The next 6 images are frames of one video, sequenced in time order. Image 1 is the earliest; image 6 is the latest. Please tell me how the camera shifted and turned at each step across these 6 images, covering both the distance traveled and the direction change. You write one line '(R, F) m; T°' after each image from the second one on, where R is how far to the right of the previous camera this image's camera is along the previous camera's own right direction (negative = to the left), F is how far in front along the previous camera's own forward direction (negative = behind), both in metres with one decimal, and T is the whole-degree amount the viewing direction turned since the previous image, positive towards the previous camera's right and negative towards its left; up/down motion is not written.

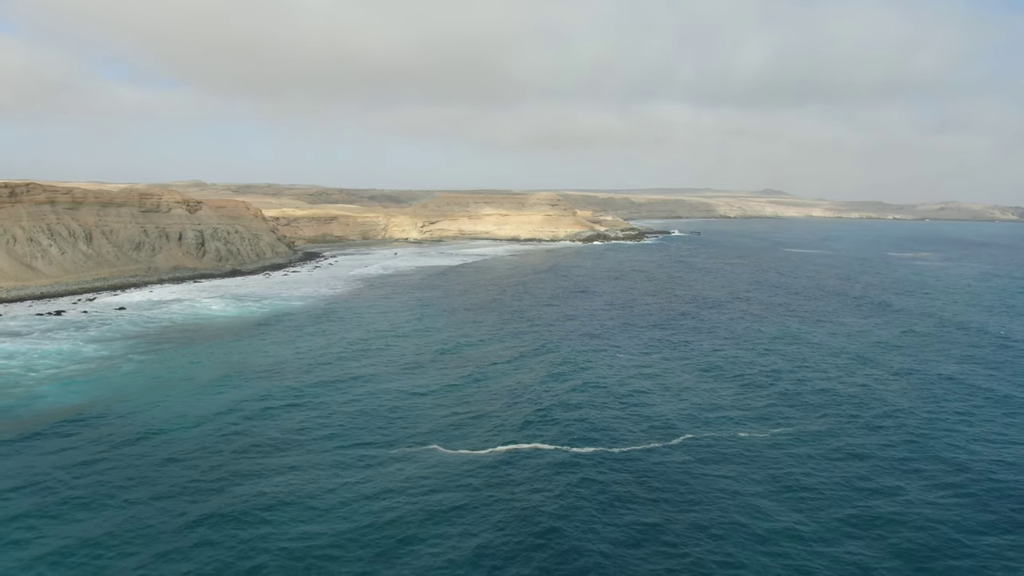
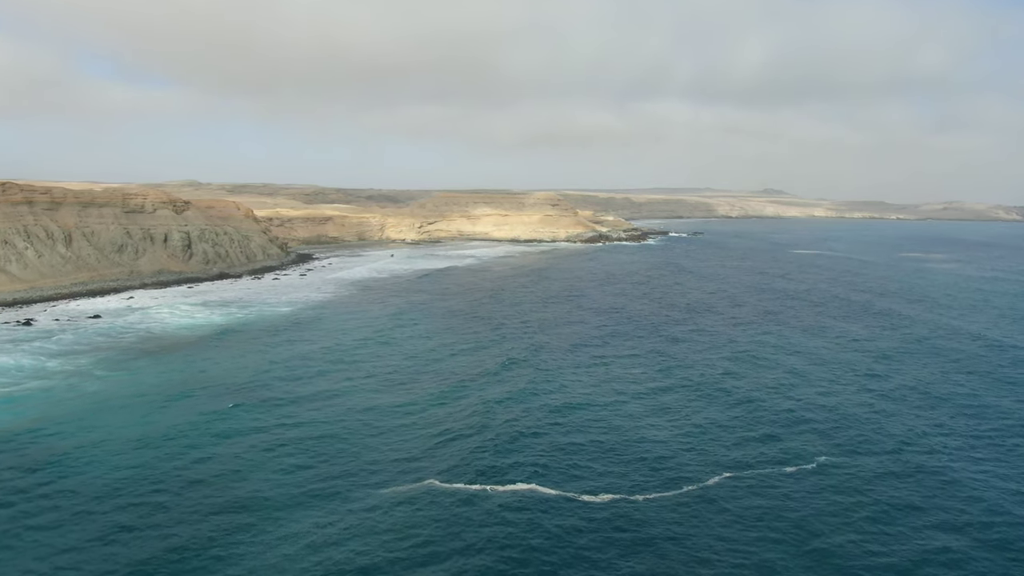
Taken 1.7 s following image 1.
(+0.1, +1.8) m; 0°
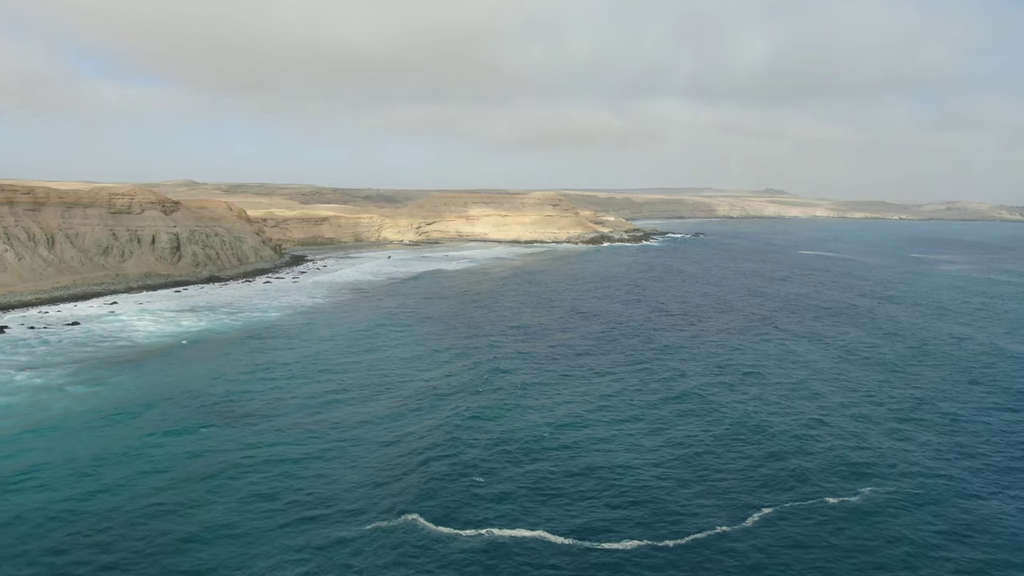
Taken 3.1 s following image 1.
(-0.2, +1.7) m; 0°
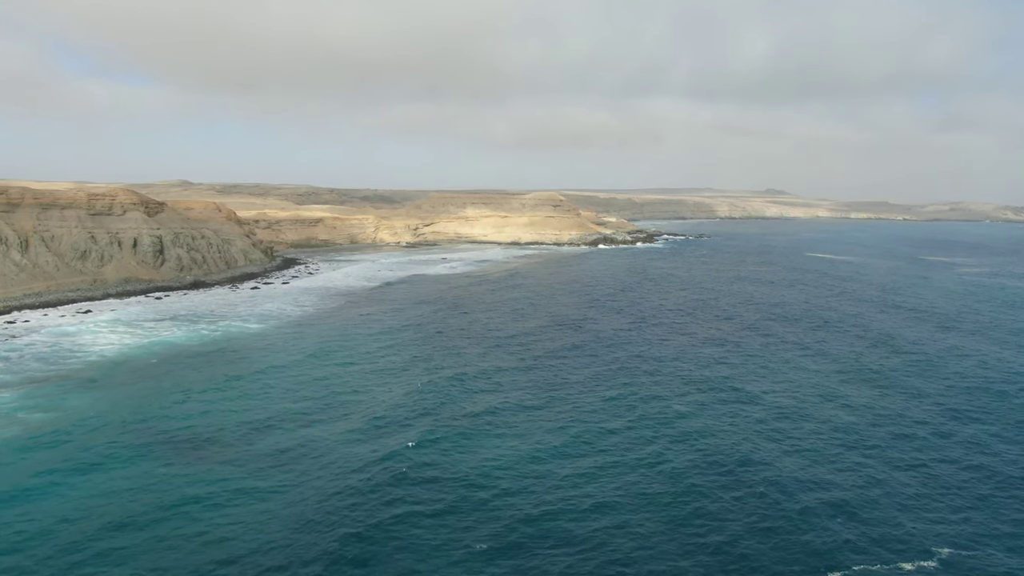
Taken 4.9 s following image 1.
(-0.2, +2.3) m; 0°
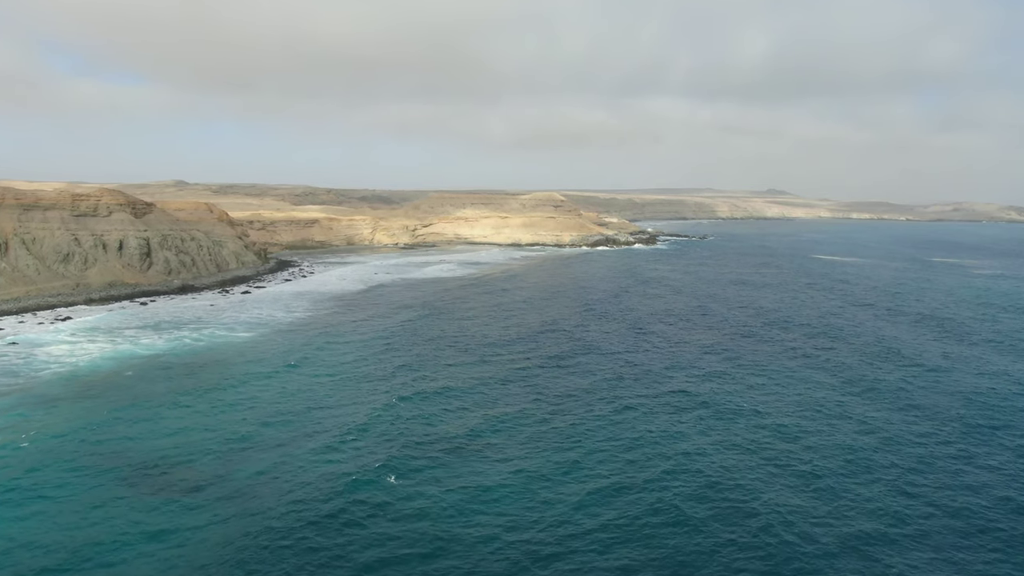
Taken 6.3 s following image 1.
(-0.2, +1.7) m; 0°
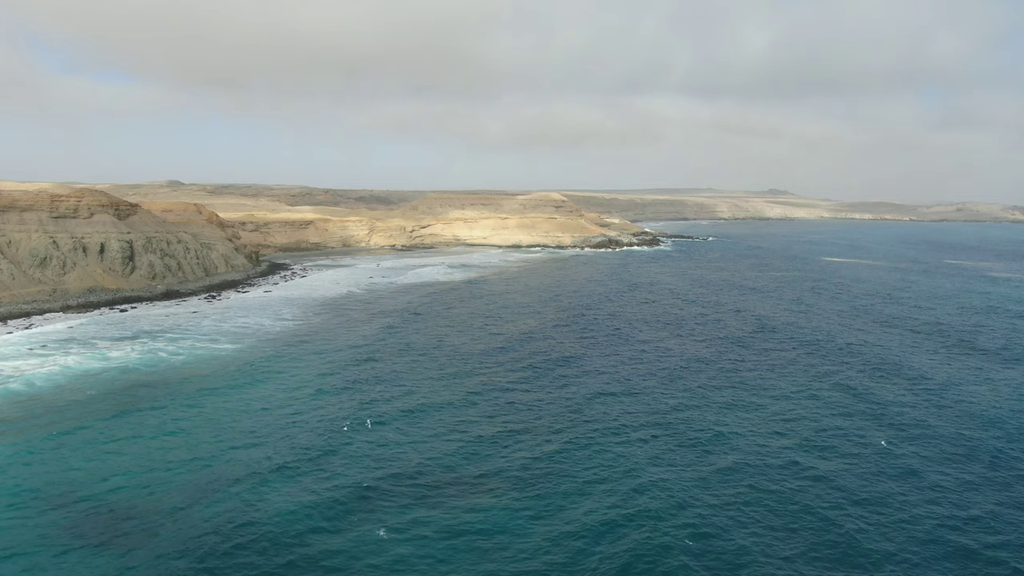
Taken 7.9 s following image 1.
(-0.1, +1.9) m; 0°
